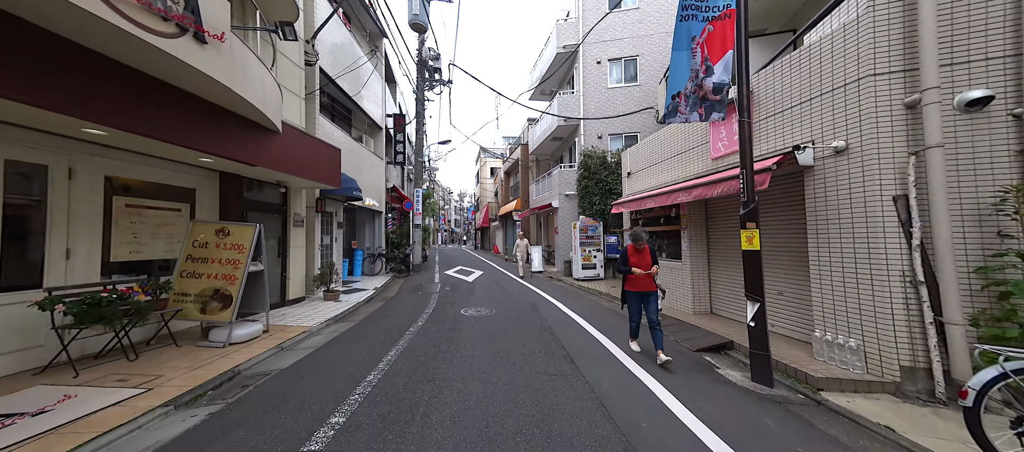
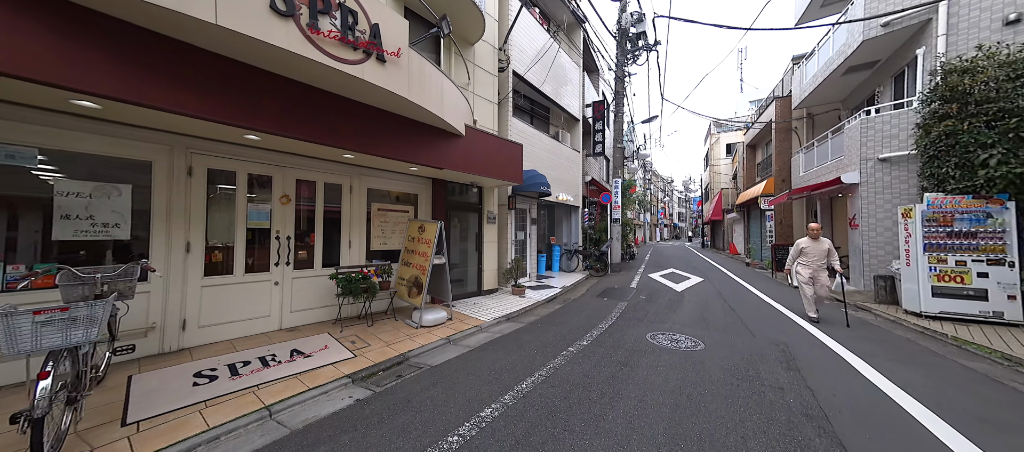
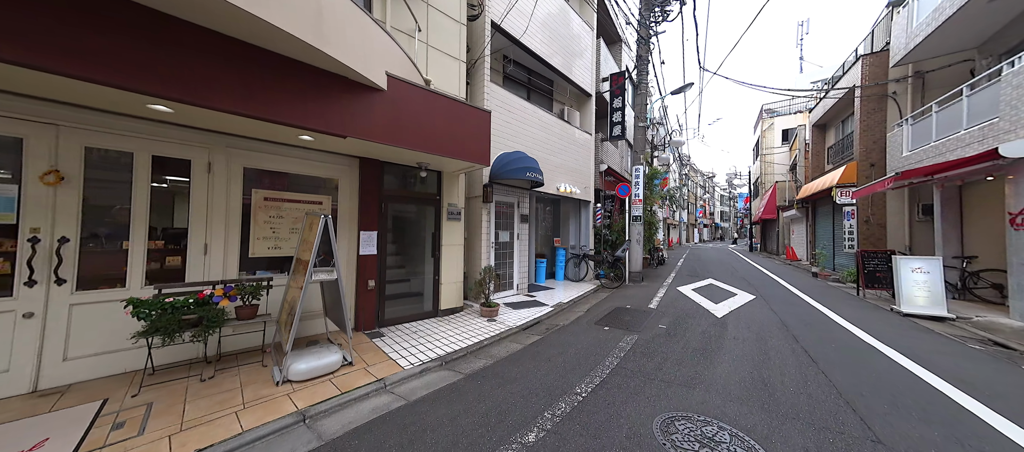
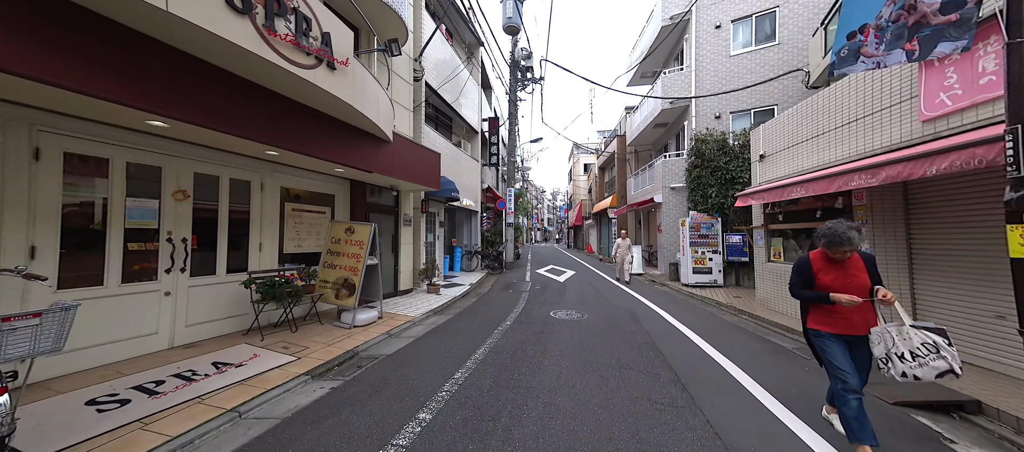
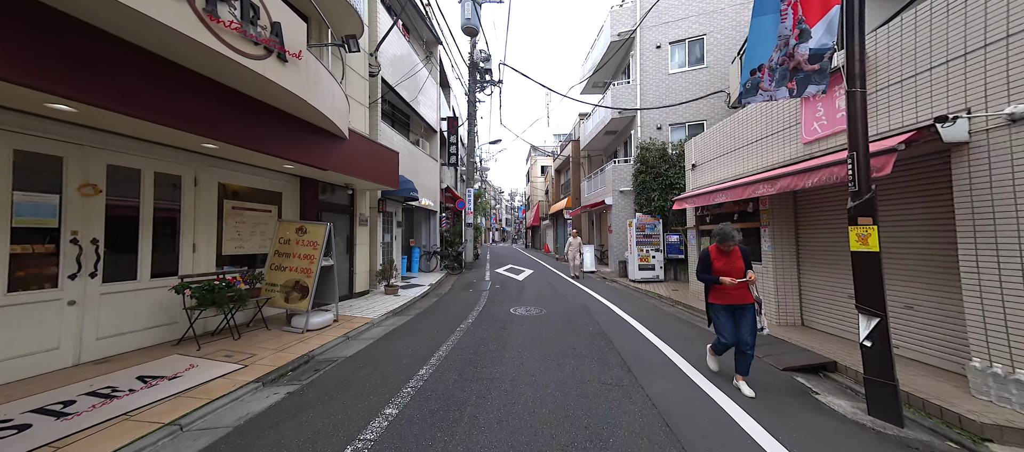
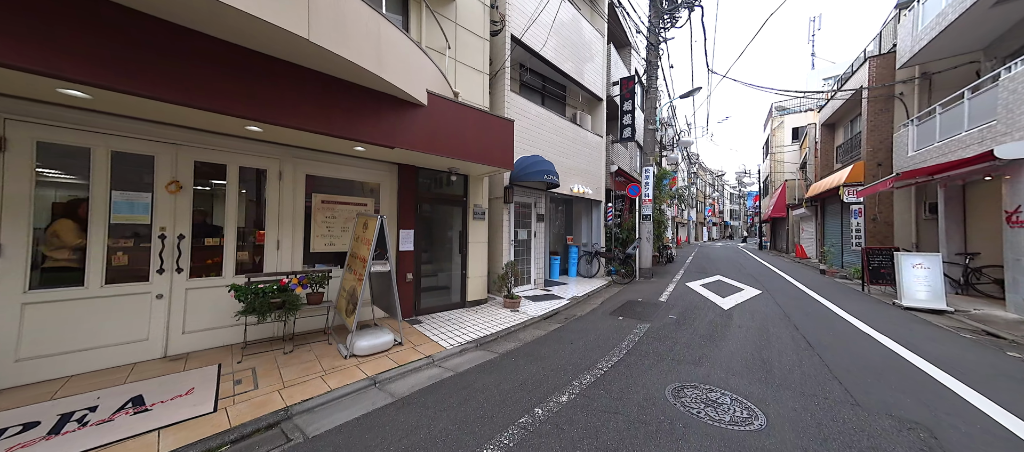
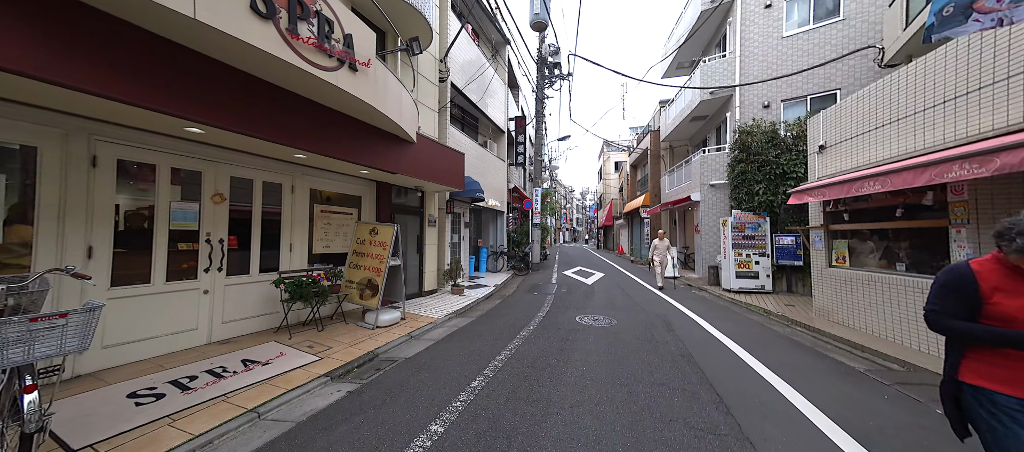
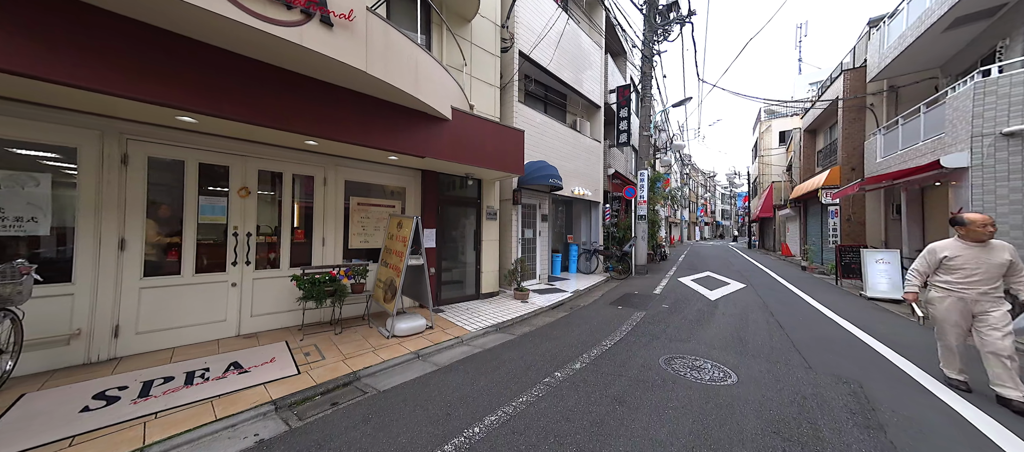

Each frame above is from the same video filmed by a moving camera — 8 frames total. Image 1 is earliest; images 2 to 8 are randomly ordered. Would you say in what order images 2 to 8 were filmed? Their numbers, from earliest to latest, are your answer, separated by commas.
5, 4, 7, 2, 8, 6, 3
